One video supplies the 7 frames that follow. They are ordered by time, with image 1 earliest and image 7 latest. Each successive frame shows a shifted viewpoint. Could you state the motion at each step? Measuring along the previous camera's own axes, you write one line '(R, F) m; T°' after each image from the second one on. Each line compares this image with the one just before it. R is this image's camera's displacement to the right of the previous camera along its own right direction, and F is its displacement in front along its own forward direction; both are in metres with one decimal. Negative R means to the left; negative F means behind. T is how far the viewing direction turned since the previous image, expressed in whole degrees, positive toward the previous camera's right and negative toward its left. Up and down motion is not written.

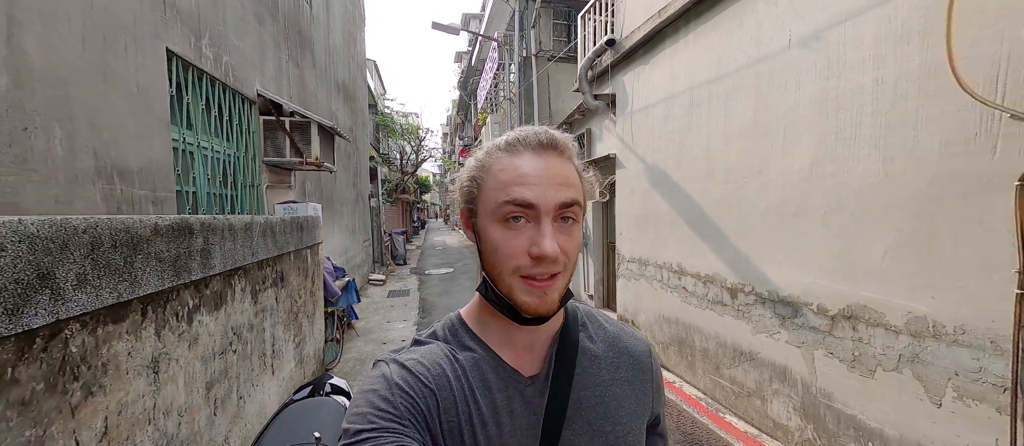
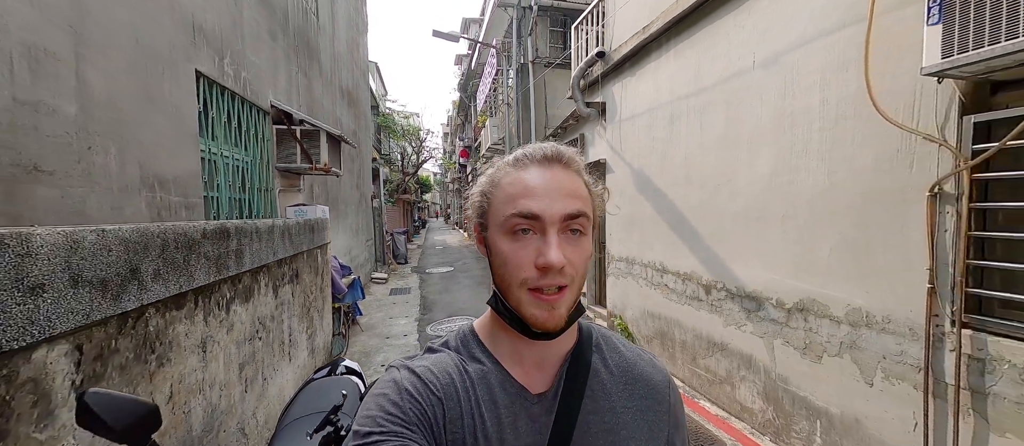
(+0.1, -0.3) m; 0°
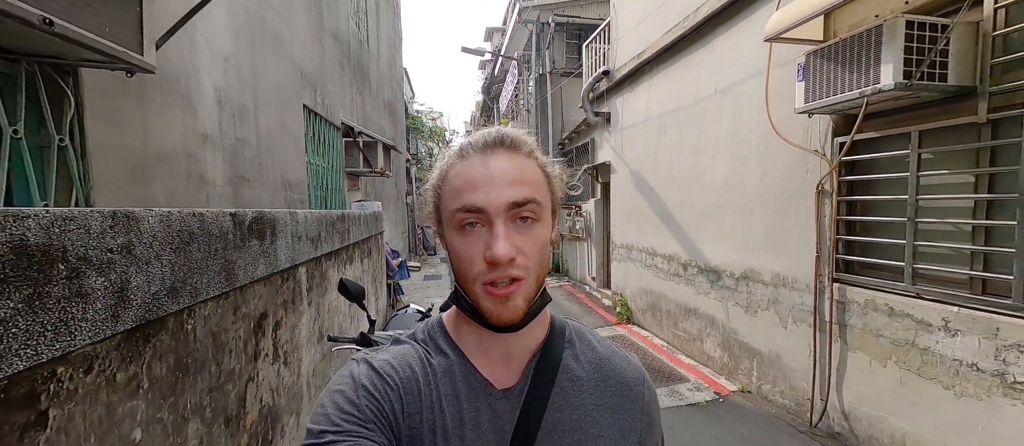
(+0.1, -1.1) m; -3°
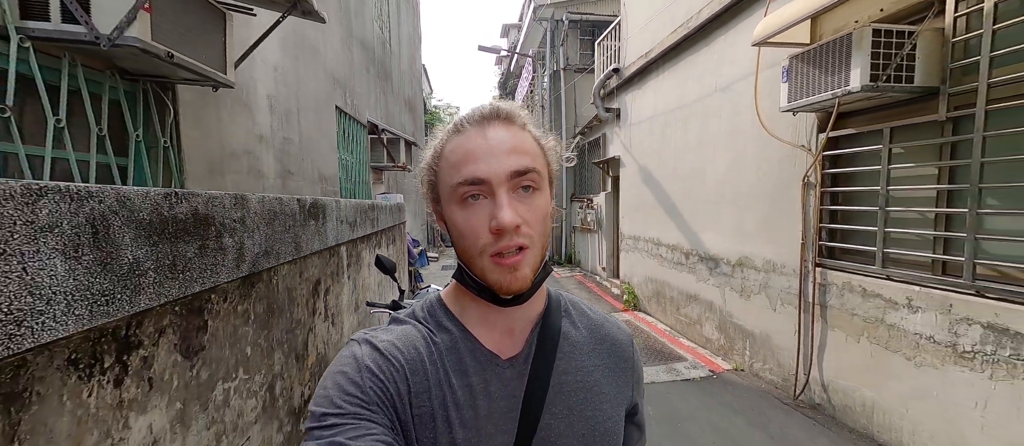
(+0.1, -0.4) m; -3°
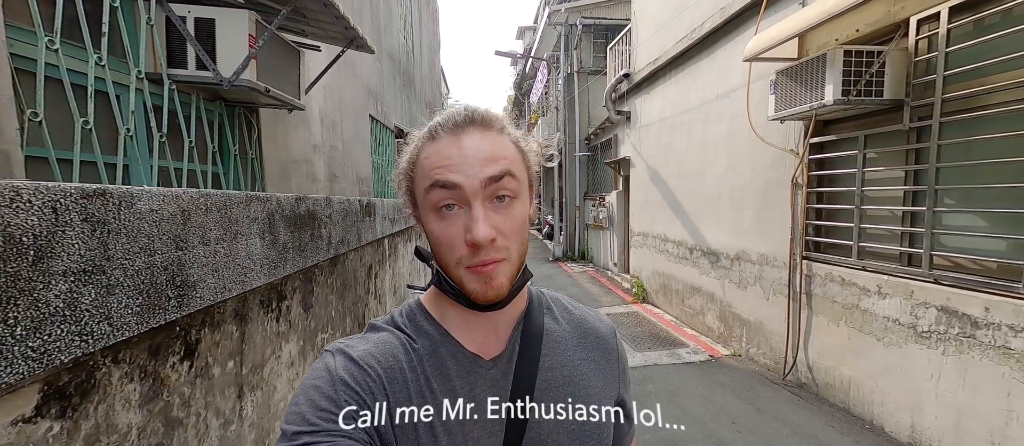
(0.0, -0.5) m; -2°
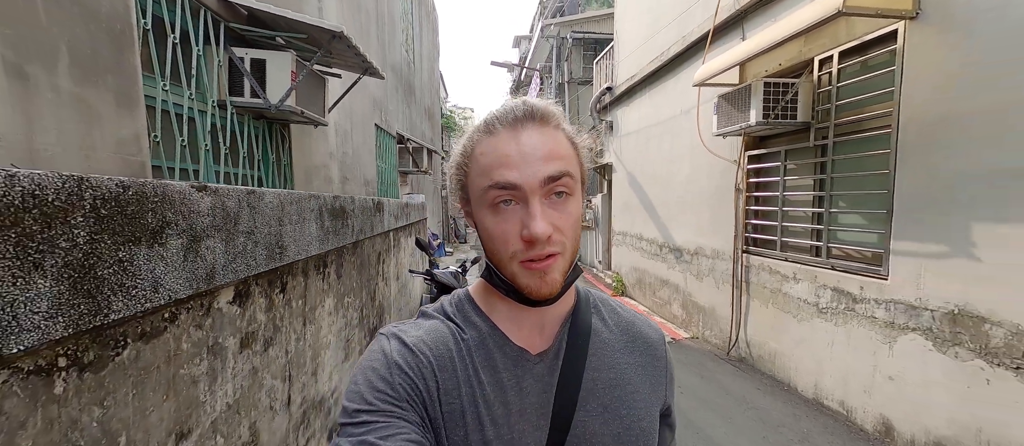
(+0.1, -0.7) m; 0°
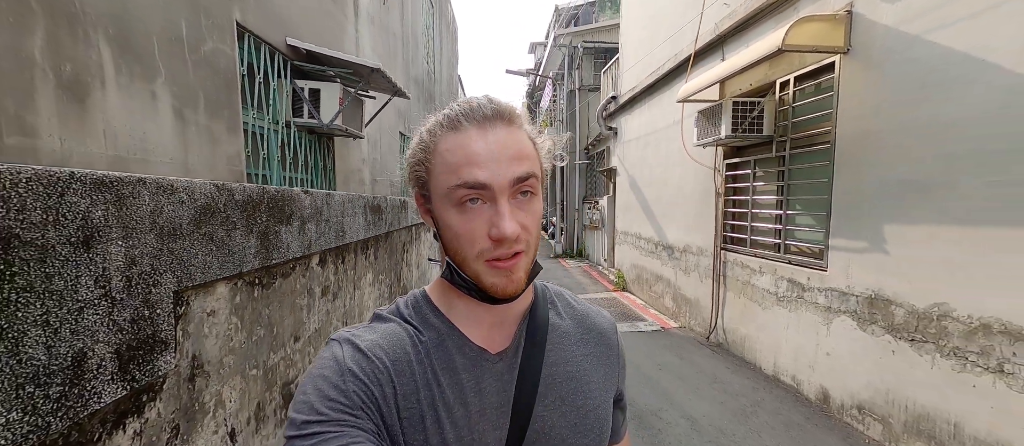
(+0.2, -0.7) m; -3°
